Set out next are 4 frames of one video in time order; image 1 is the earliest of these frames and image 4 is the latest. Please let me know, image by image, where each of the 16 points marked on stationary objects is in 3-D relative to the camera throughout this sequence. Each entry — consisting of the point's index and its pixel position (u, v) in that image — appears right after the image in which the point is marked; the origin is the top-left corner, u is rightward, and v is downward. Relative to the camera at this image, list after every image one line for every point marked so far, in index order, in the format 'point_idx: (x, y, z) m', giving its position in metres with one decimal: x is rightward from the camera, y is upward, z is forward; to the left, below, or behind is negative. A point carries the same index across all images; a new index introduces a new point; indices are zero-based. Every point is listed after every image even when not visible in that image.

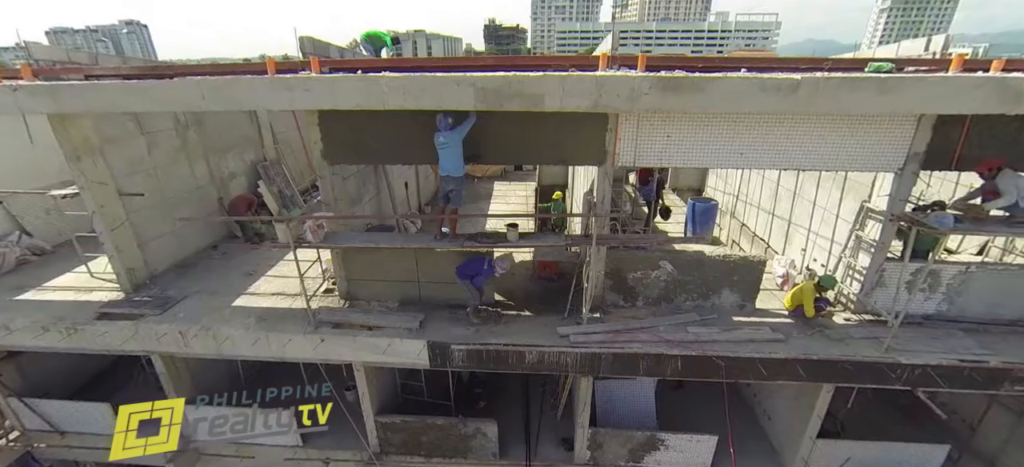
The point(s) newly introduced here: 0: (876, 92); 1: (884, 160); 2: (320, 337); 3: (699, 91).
0: (+3.7, +1.4, +4.0) m
1: (+4.8, +0.9, +5.1) m
2: (-2.7, -1.5, +5.7) m
3: (+1.9, +1.5, +4.1) m
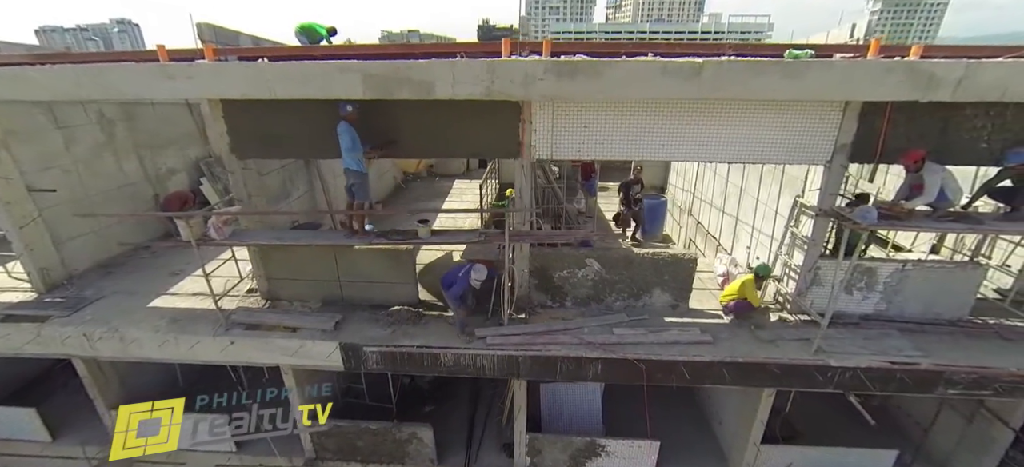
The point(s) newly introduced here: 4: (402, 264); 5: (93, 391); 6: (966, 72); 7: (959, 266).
0: (+2.6, +1.5, +3.8) m
1: (+3.7, +1.0, +4.9) m
2: (-3.8, -1.4, +5.4) m
3: (+0.8, +1.5, +3.9) m
4: (-1.6, -0.4, +5.8) m
5: (-7.1, -2.7, +6.7) m
6: (+4.2, +1.5, +3.7) m
7: (+5.9, -0.4, +5.3) m
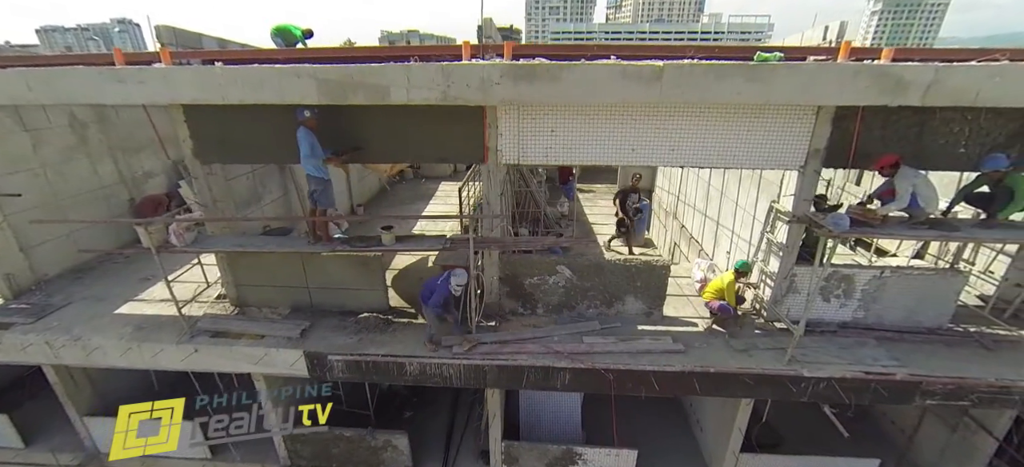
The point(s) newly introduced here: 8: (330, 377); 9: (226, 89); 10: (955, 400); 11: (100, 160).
0: (+2.2, +1.4, +3.7) m
1: (+3.2, +0.9, +4.7) m
2: (-4.3, -1.5, +5.3) m
3: (+0.4, +1.4, +3.7) m
4: (-2.0, -0.5, +5.7) m
5: (-7.5, -2.7, +6.7) m
6: (+3.8, +1.4, +3.6) m
7: (+5.5, -0.5, +5.1) m
8: (-2.4, -1.9, +5.3) m
9: (-2.9, +1.5, +4.1) m
10: (+5.3, -2.0, +4.7) m
11: (-7.8, +1.4, +7.6) m
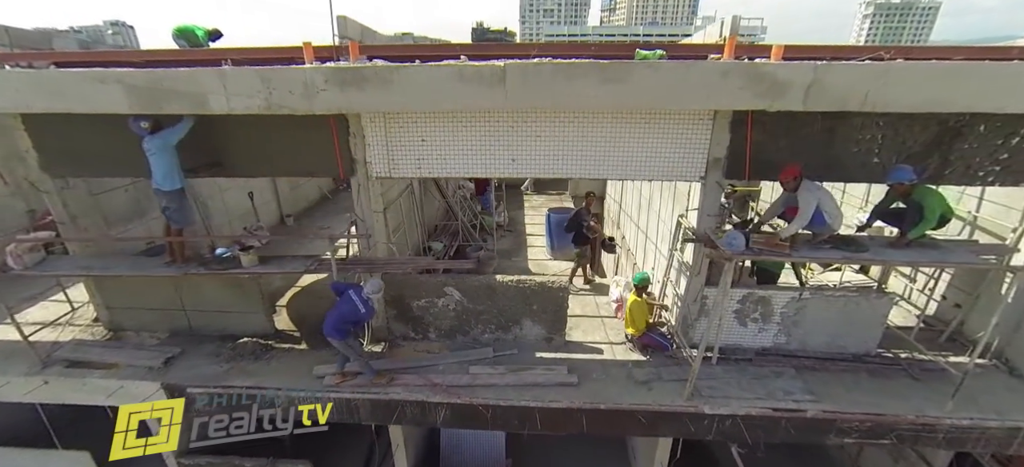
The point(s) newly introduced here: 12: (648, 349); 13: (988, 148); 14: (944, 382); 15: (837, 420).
0: (+0.7, +1.2, +3.2) m
1: (+1.8, +0.7, +4.3) m
2: (-5.7, -1.7, +4.8) m
3: (-1.0, +1.2, +3.3) m
4: (-3.4, -0.8, +5.2) m
5: (-8.9, -3.0, +6.1) m
6: (+2.4, +1.2, +3.1) m
7: (+4.1, -0.7, +4.7) m
8: (-3.8, -2.1, +4.8) m
9: (-4.3, +1.3, +3.6) m
10: (+3.8, -2.2, +4.2) m
11: (-9.3, +1.1, +7.1) m
12: (+1.6, -1.4, +5.0) m
13: (+4.6, +0.8, +3.9) m
14: (+4.9, -1.7, +4.5) m
15: (+3.4, -2.0, +4.2) m
